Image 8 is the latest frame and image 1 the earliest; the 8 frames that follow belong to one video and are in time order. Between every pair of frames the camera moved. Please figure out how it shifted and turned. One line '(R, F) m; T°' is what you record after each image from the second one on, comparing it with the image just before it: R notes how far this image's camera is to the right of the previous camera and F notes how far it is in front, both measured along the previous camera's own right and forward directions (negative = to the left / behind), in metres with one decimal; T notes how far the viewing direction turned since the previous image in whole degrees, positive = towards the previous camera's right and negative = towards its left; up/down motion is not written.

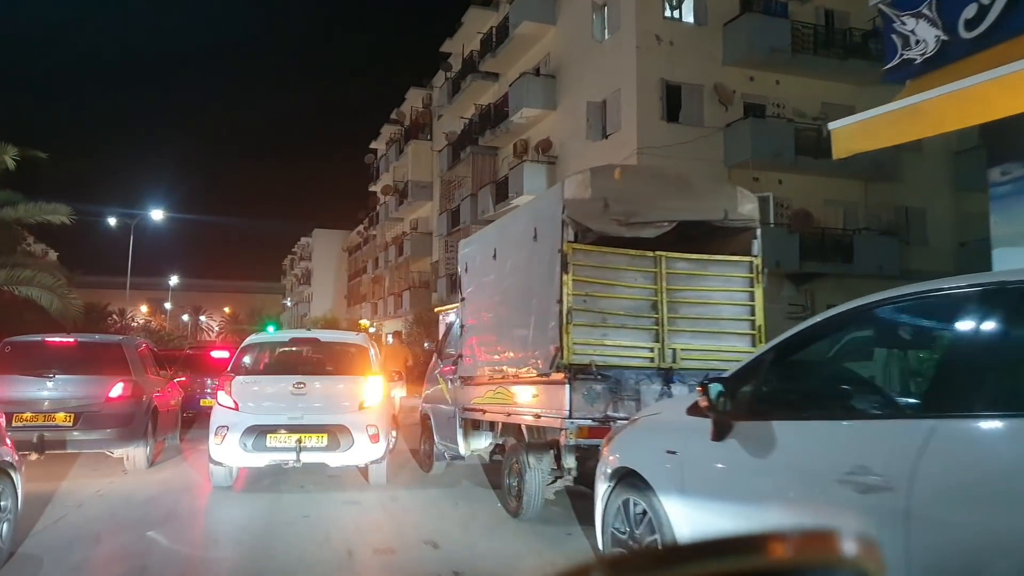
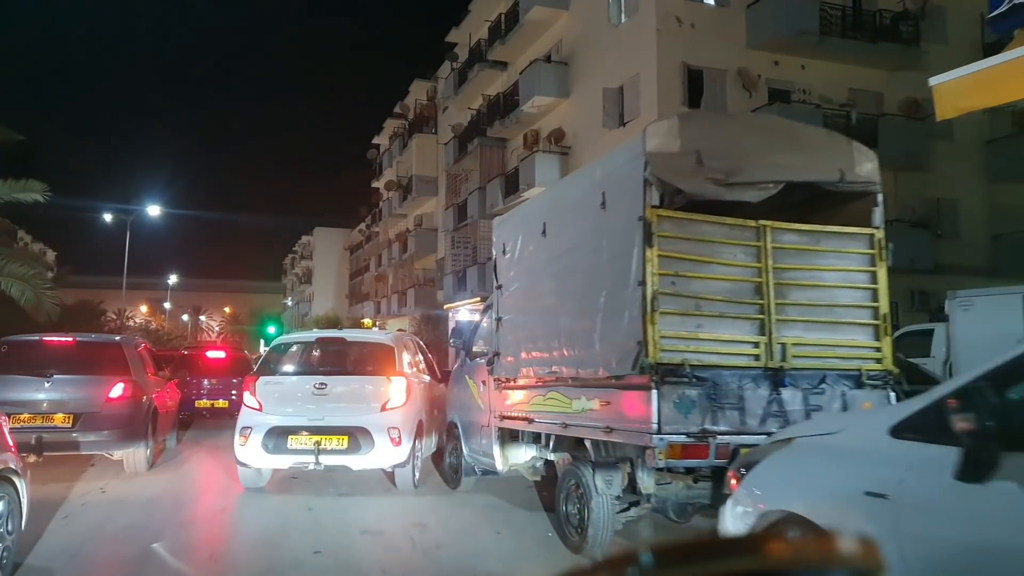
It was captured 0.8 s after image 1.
(-0.3, +0.9) m; 0°
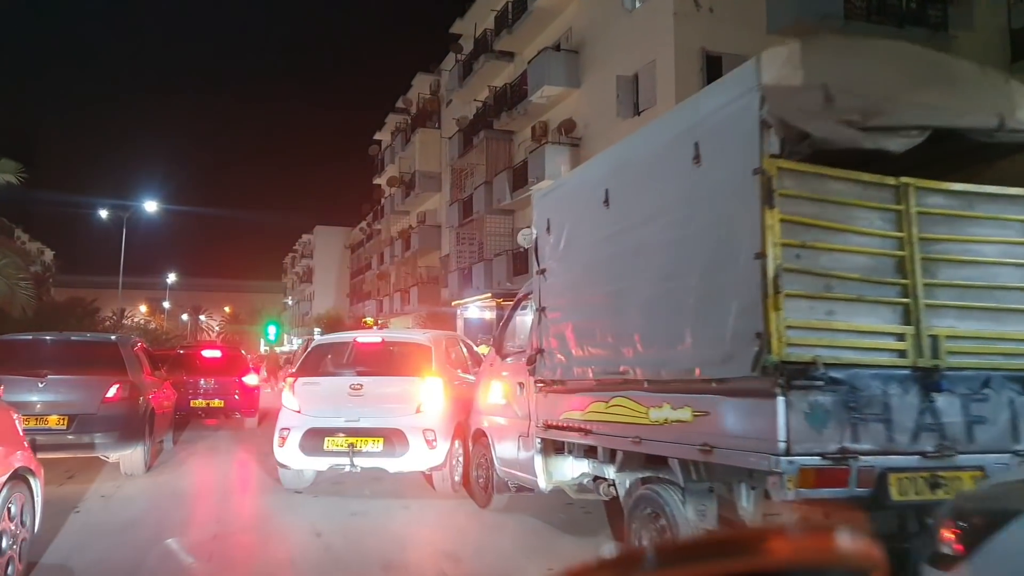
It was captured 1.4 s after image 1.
(-0.3, +0.8) m; 0°
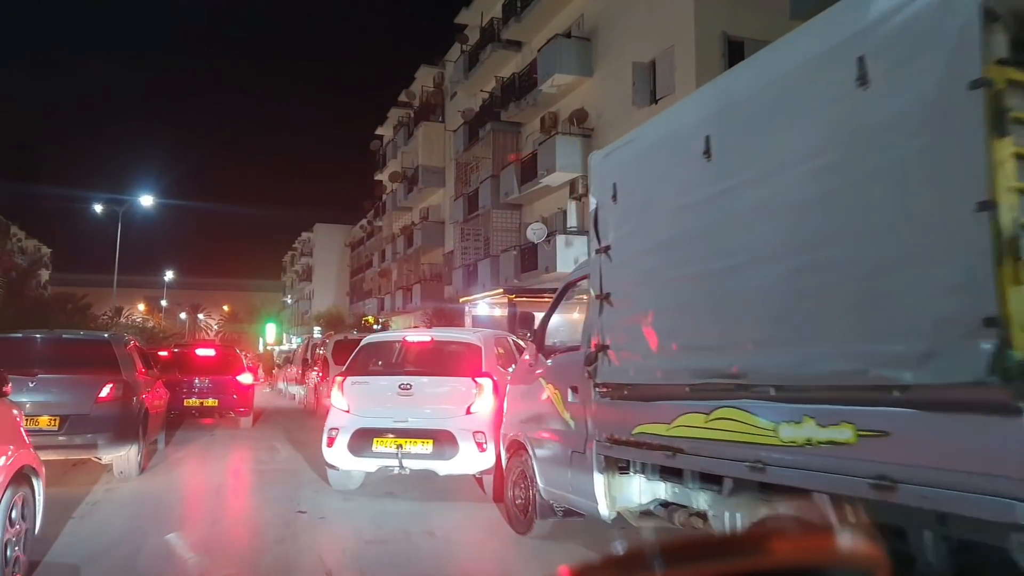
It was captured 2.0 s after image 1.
(-0.3, +0.8) m; 0°
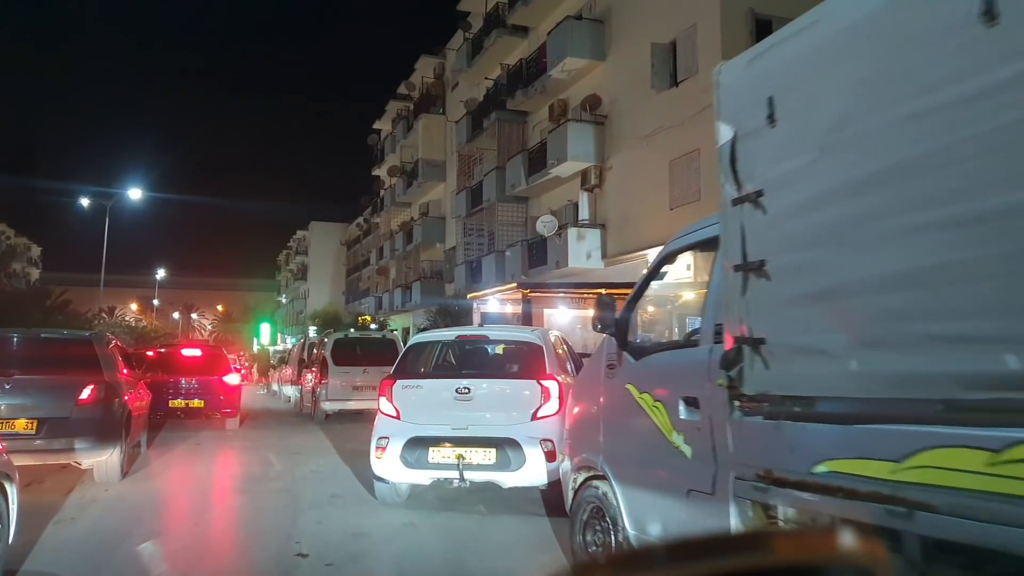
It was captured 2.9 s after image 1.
(-0.4, +1.1) m; 0°
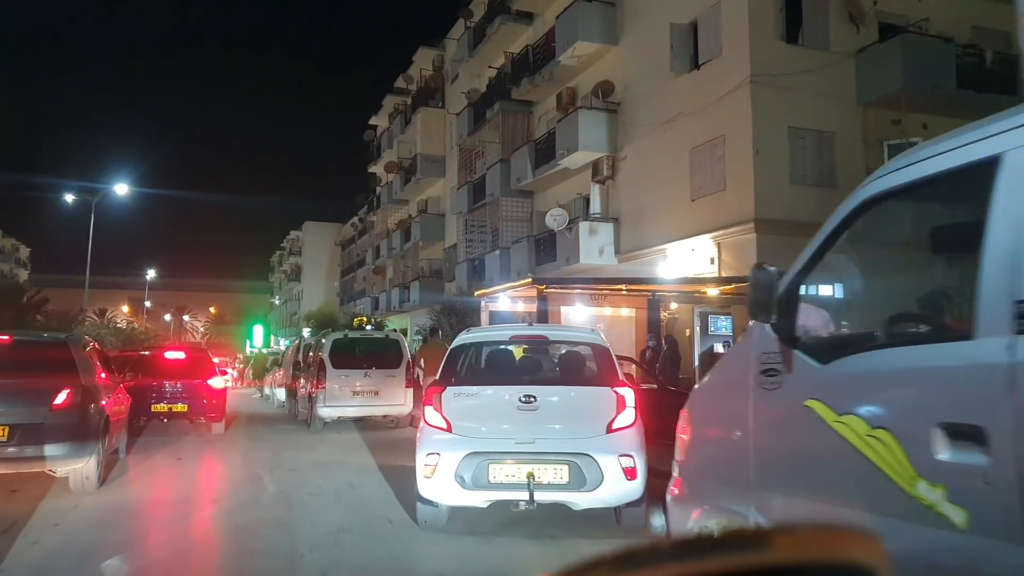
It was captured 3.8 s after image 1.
(-0.4, +1.1) m; +1°
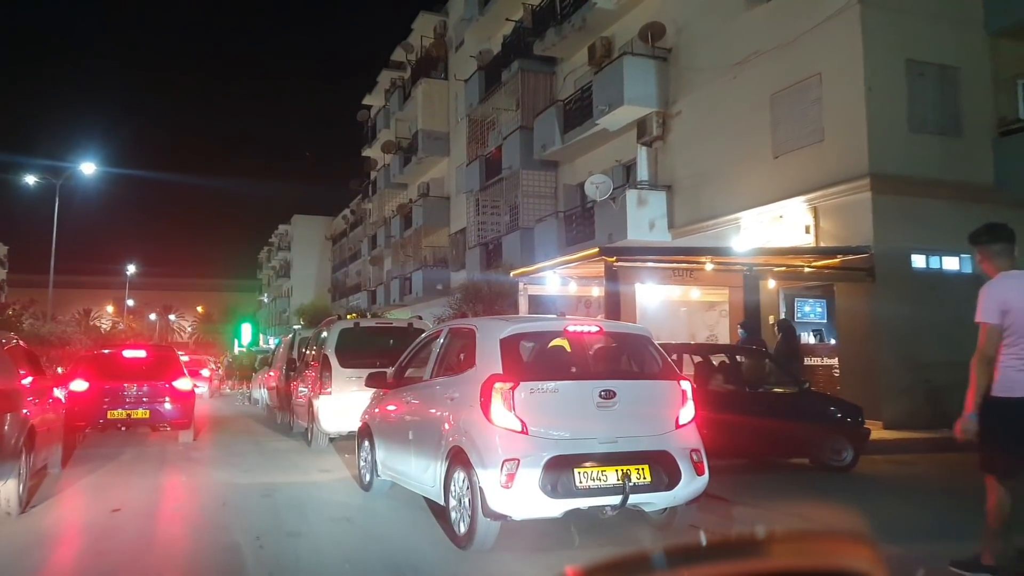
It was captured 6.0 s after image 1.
(-1.0, +2.8) m; +1°
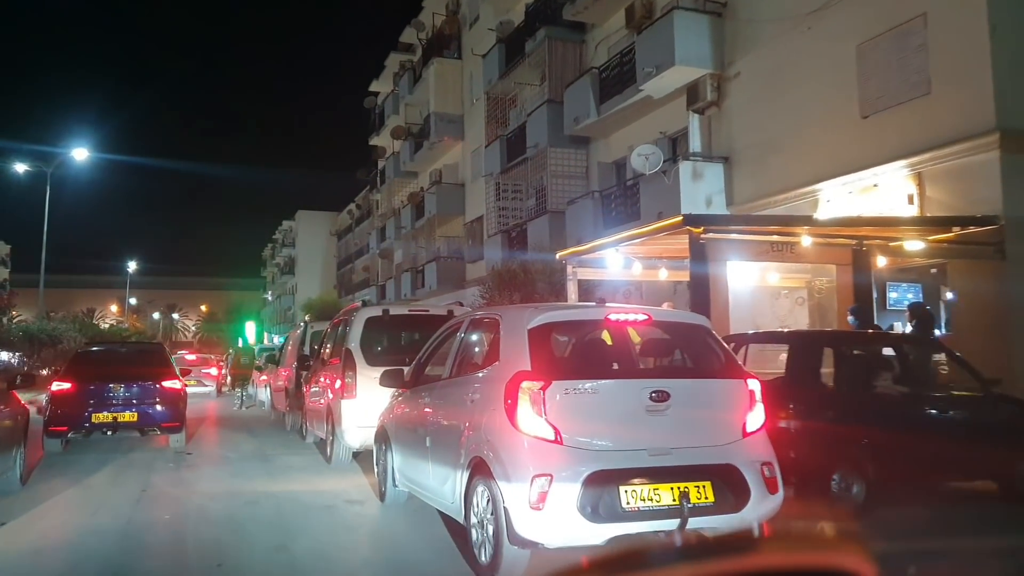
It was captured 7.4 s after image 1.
(-0.7, +1.7) m; 0°
